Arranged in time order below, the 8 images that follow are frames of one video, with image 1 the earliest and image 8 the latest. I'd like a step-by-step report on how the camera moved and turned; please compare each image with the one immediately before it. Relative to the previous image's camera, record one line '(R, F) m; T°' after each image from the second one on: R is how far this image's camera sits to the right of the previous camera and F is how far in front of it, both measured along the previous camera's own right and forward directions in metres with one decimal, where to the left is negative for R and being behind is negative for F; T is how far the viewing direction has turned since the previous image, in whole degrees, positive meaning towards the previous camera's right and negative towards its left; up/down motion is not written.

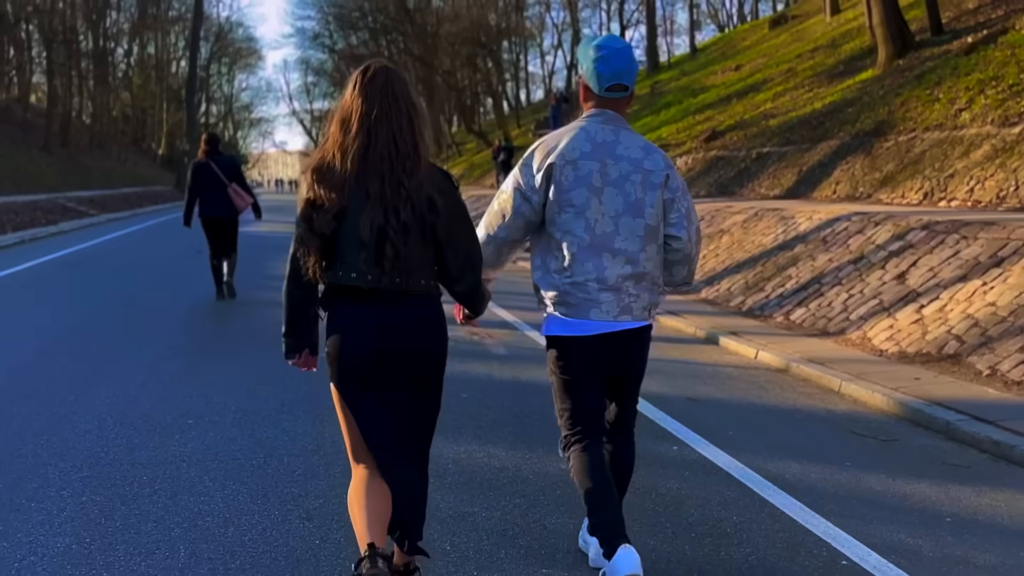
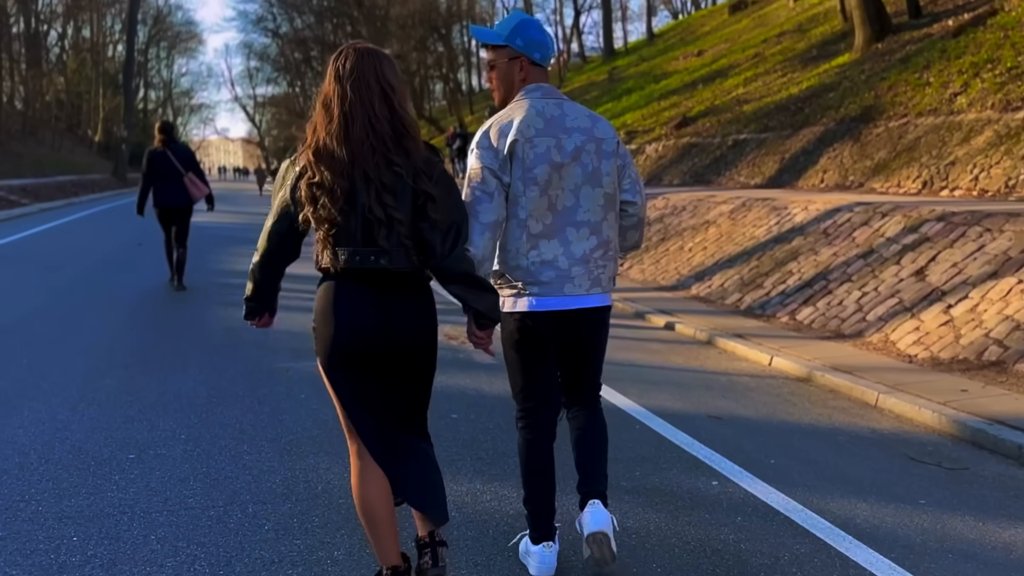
(-0.3, +0.9) m; +3°
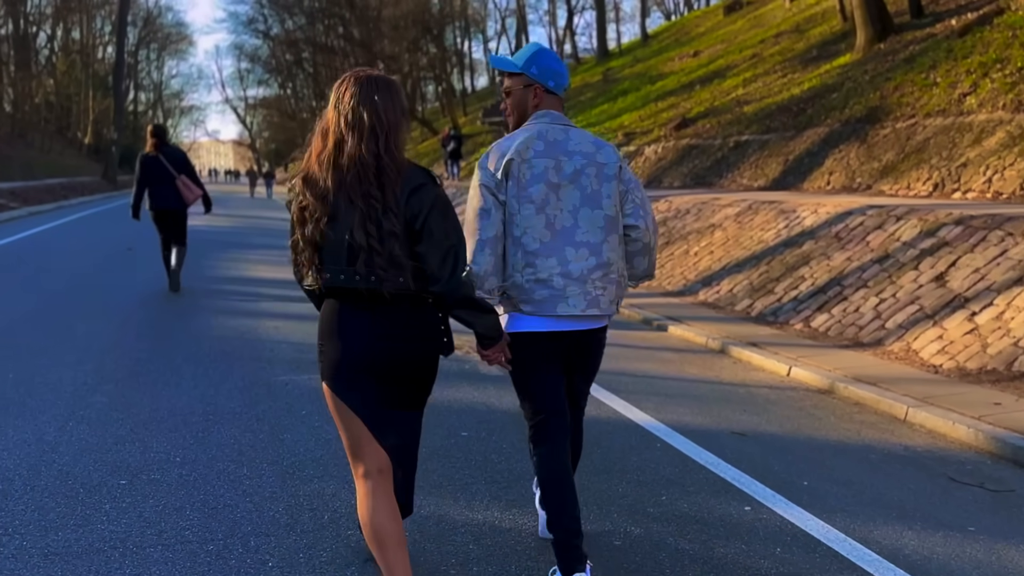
(-0.1, +0.3) m; 0°
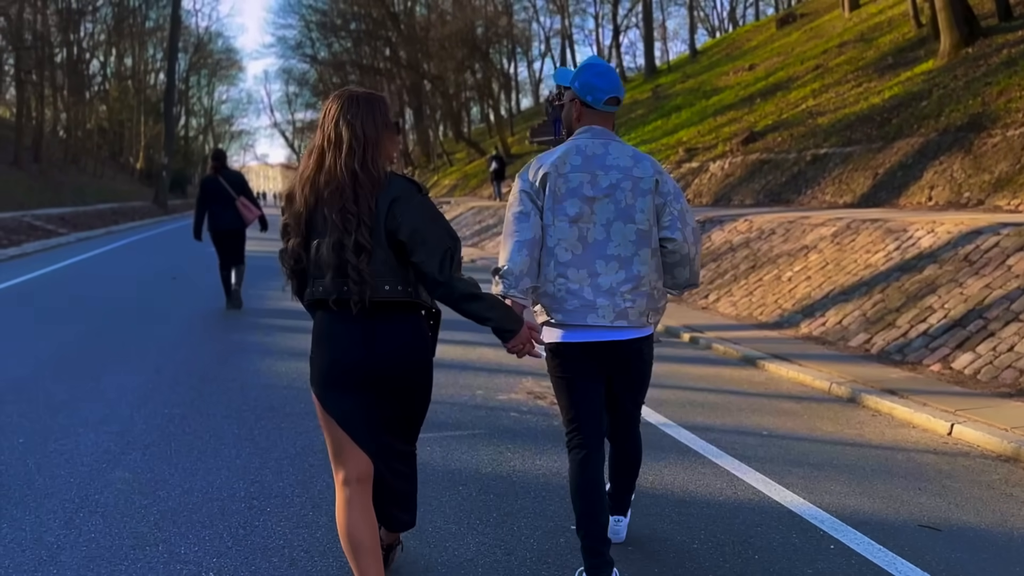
(-0.3, +1.1) m; -3°
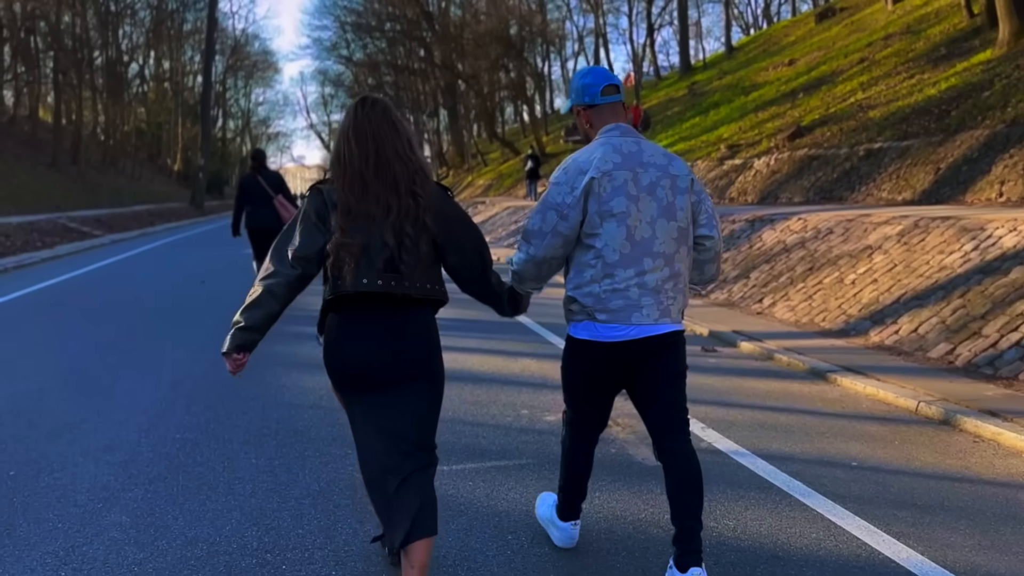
(-0.1, +0.7) m; -2°
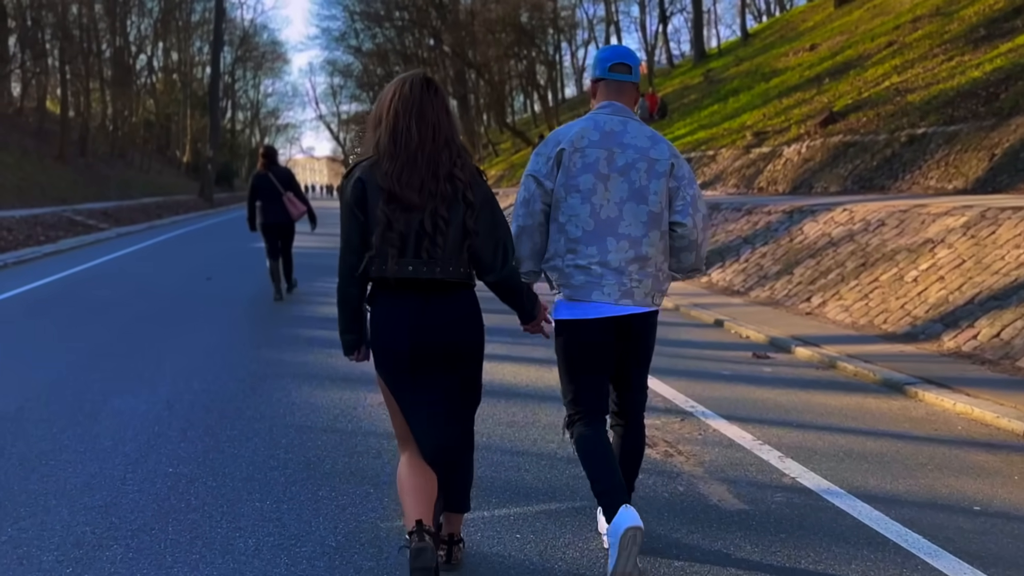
(-0.2, +0.9) m; -1°
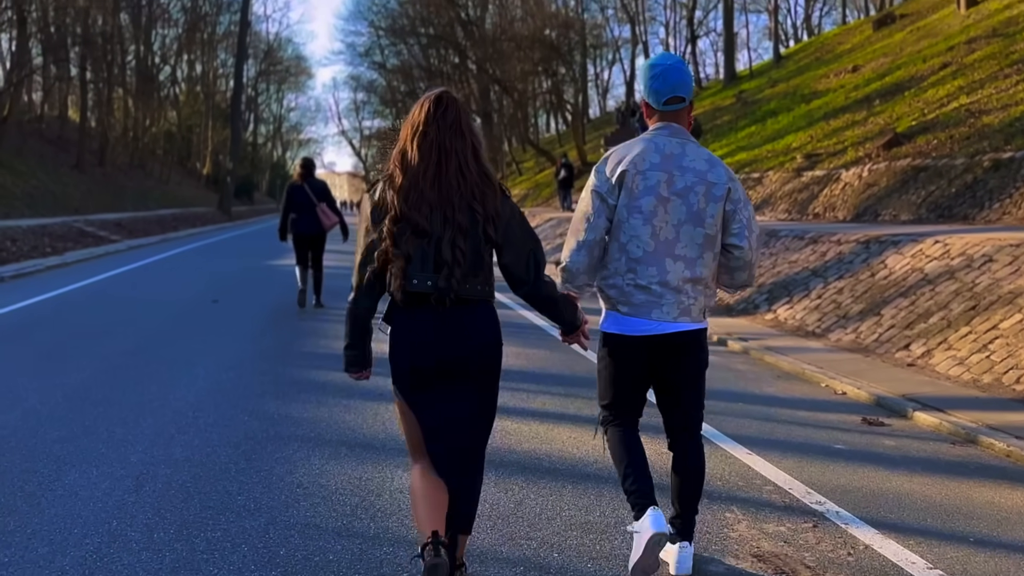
(-0.3, +1.5) m; -1°
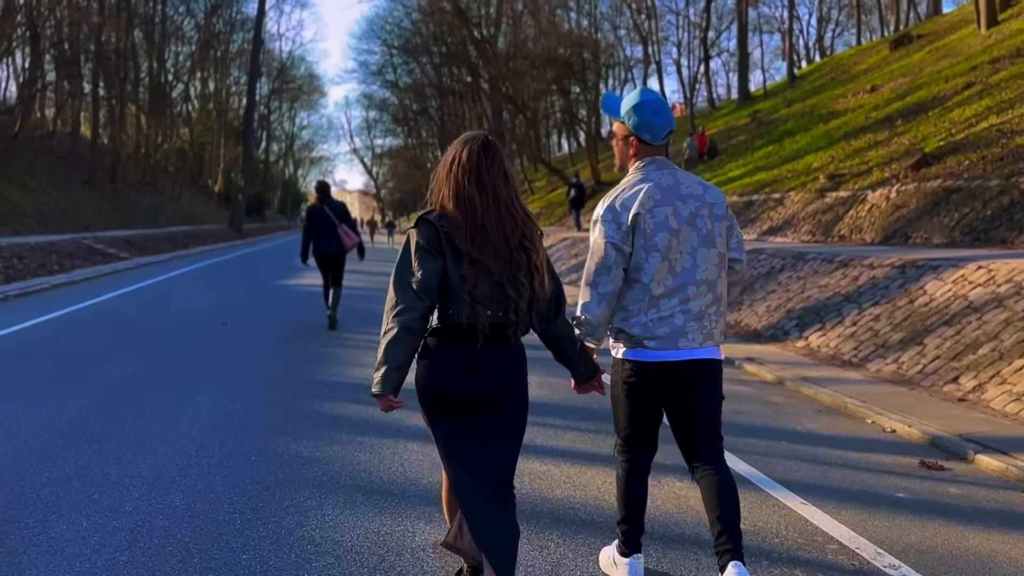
(-0.1, +0.5) m; -1°
